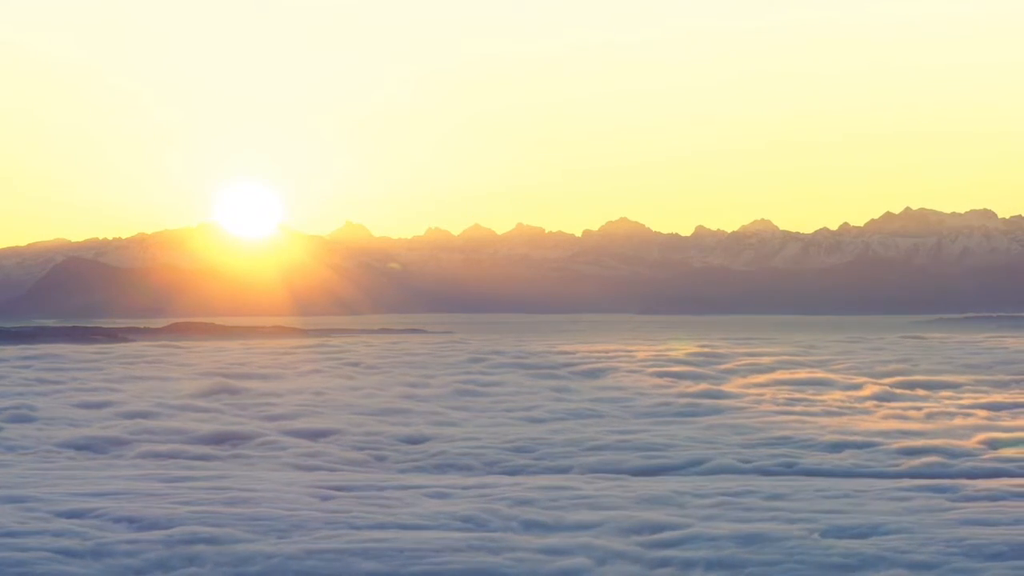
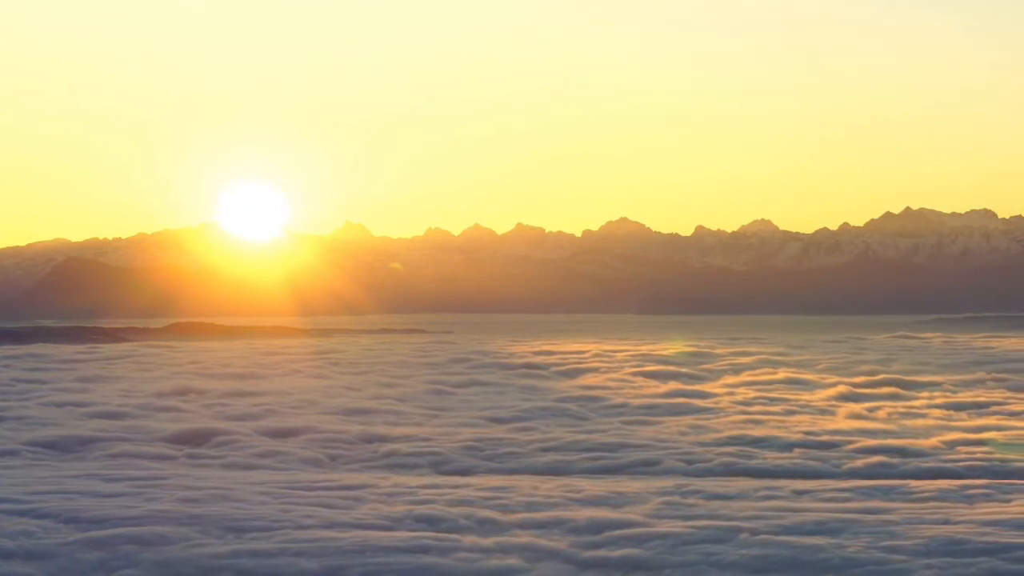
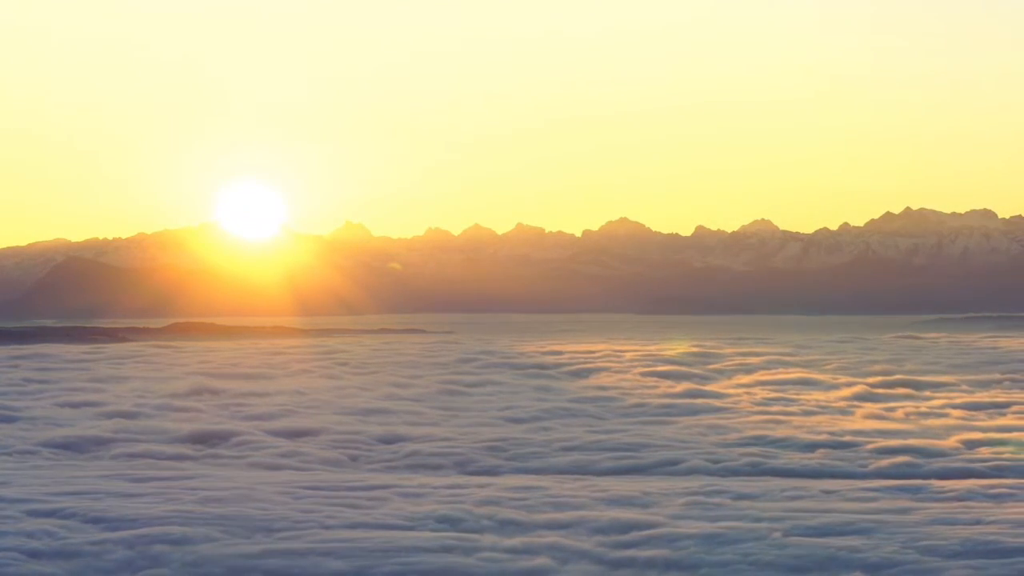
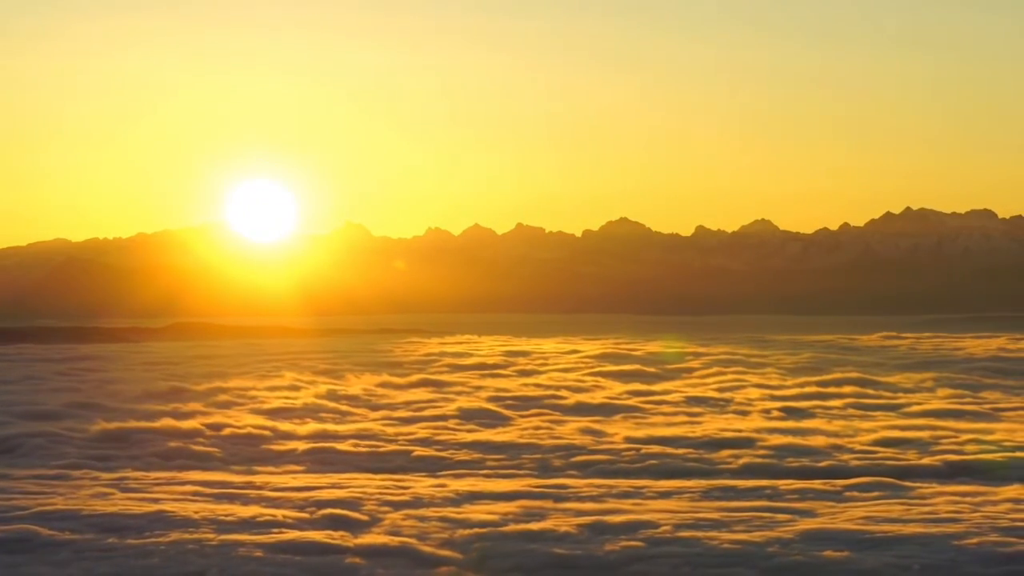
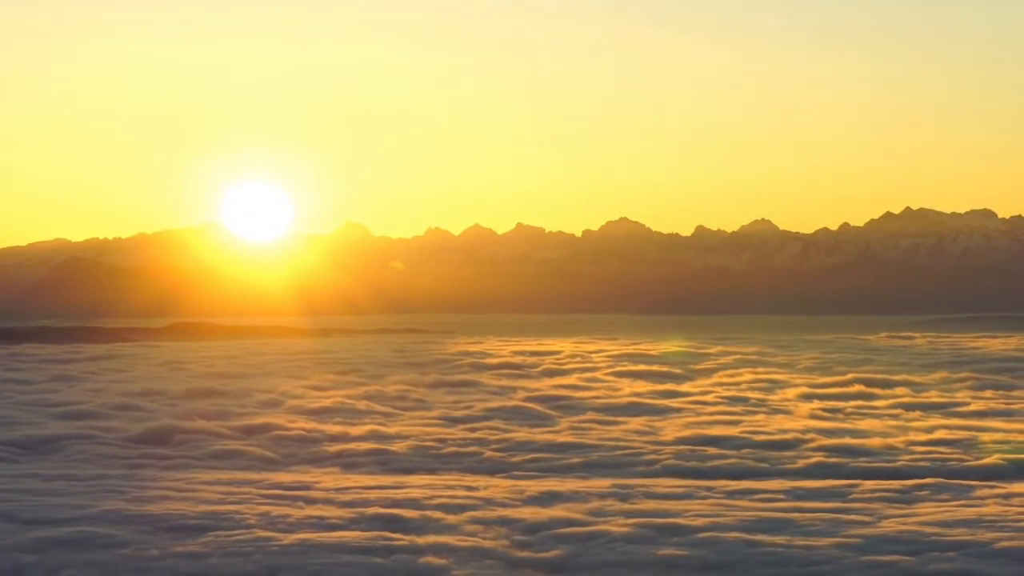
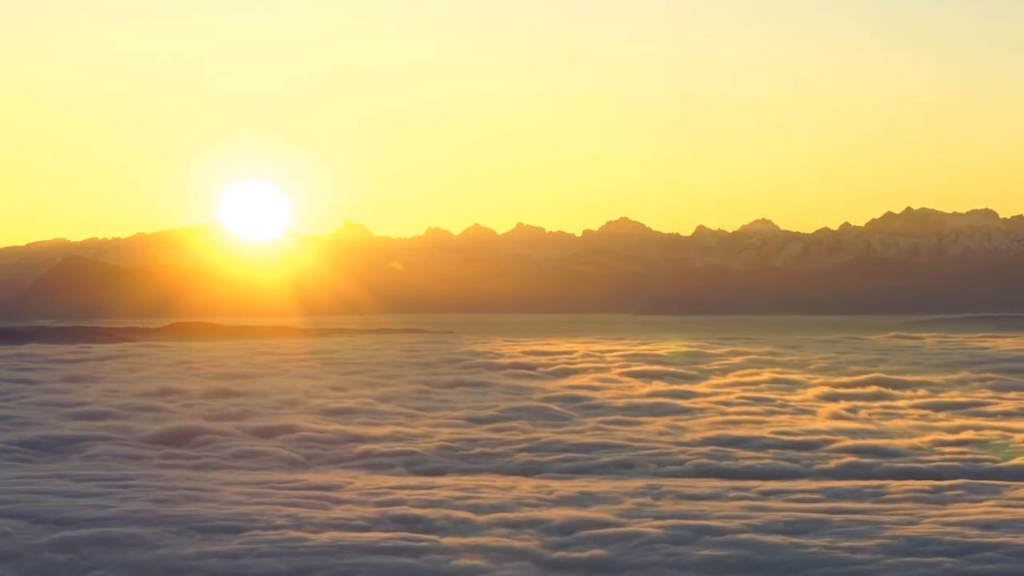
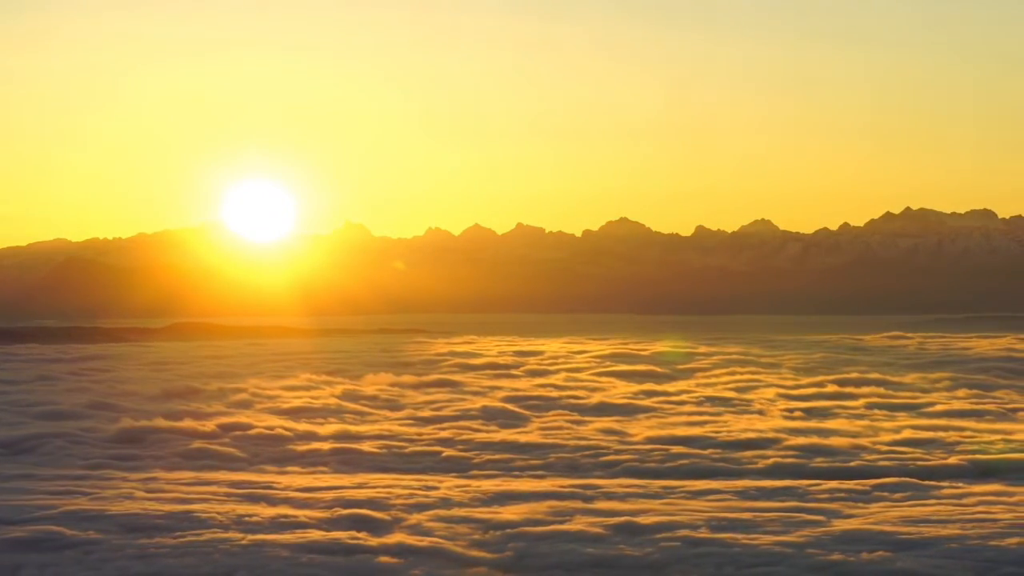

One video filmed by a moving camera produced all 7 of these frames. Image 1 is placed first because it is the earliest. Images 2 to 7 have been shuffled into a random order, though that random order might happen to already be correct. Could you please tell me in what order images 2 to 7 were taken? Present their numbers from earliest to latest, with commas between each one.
3, 2, 6, 5, 7, 4
